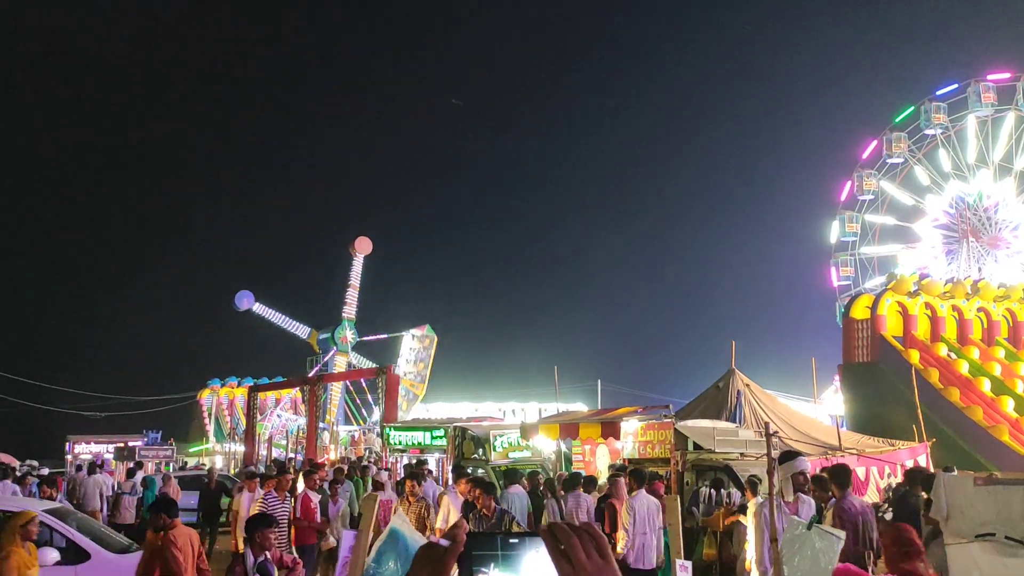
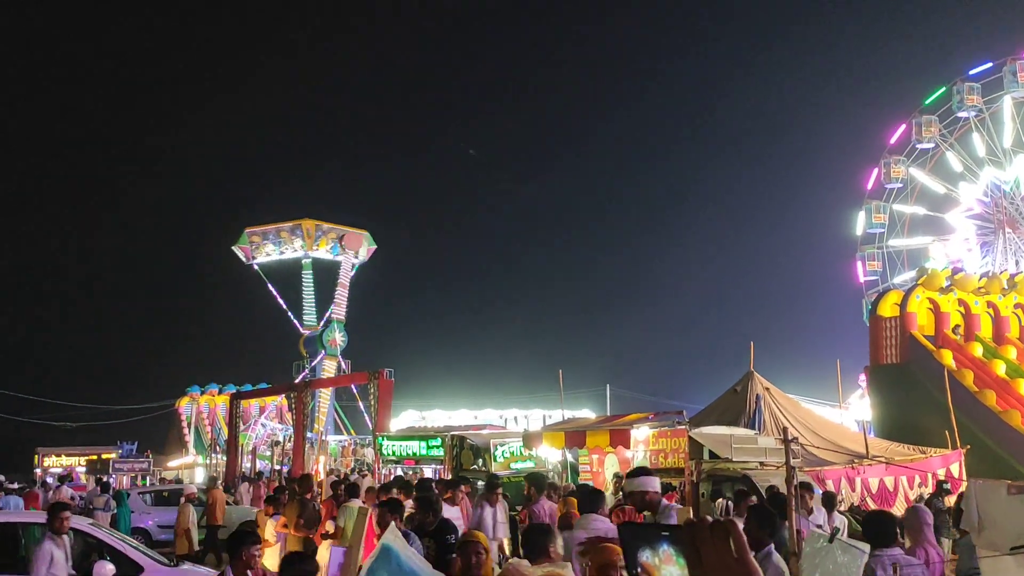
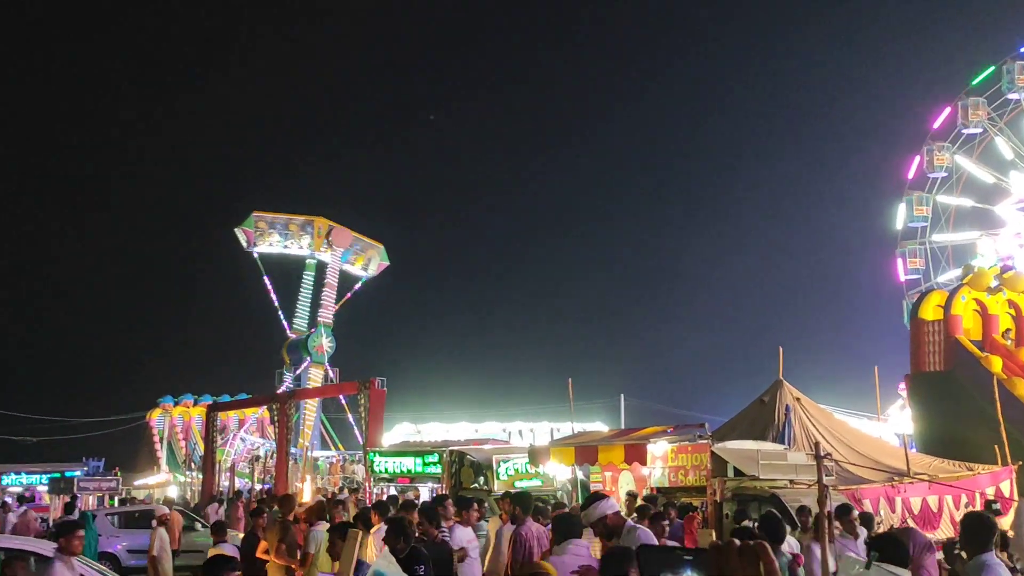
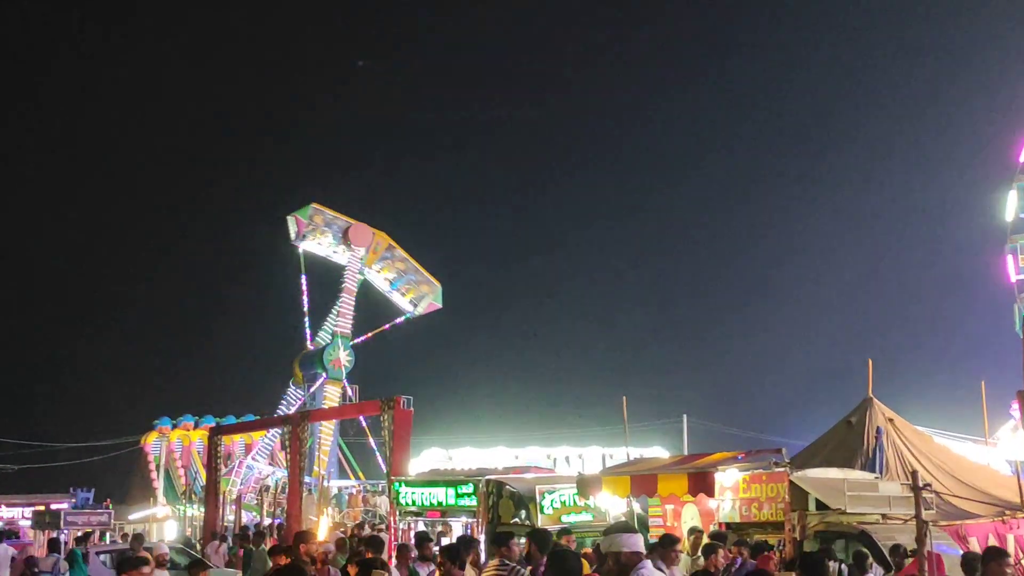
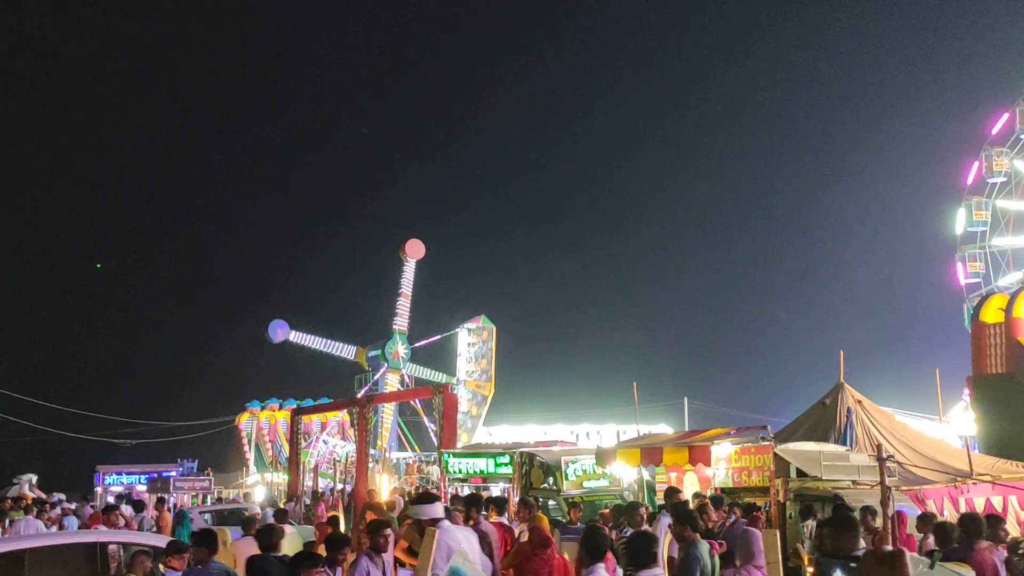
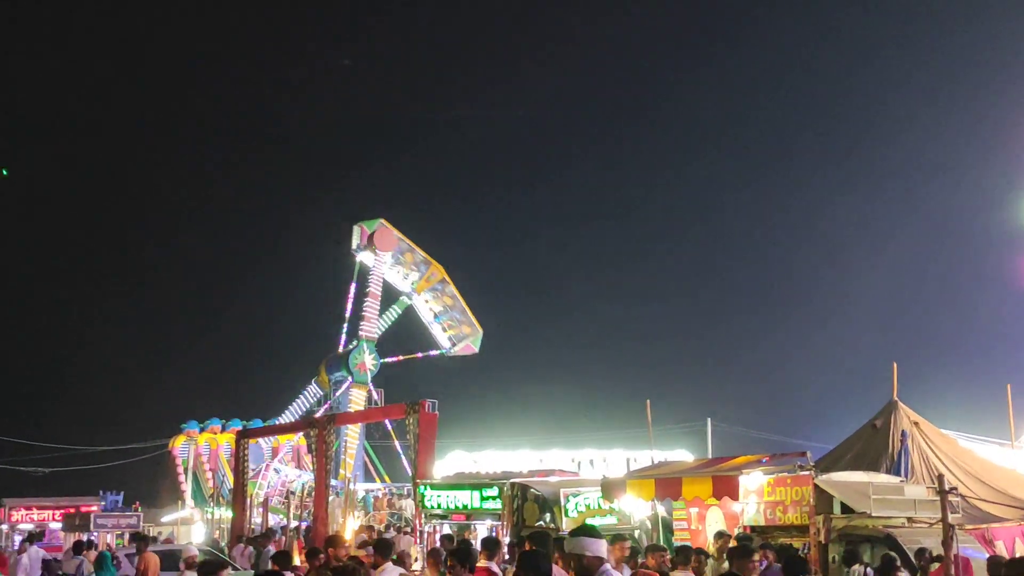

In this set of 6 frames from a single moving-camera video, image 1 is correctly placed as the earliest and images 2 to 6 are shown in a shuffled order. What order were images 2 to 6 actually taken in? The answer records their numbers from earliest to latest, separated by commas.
2, 3, 4, 6, 5
